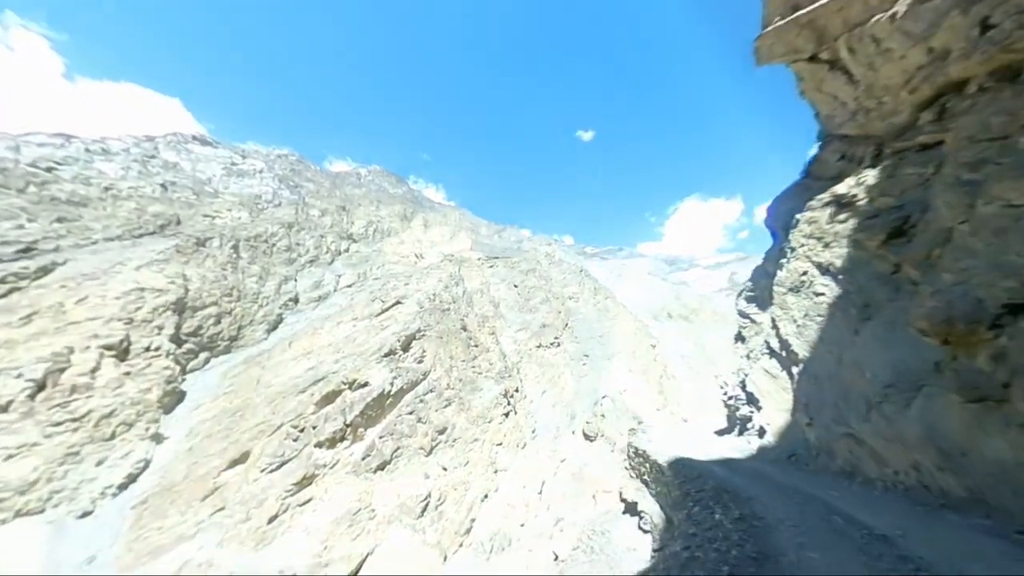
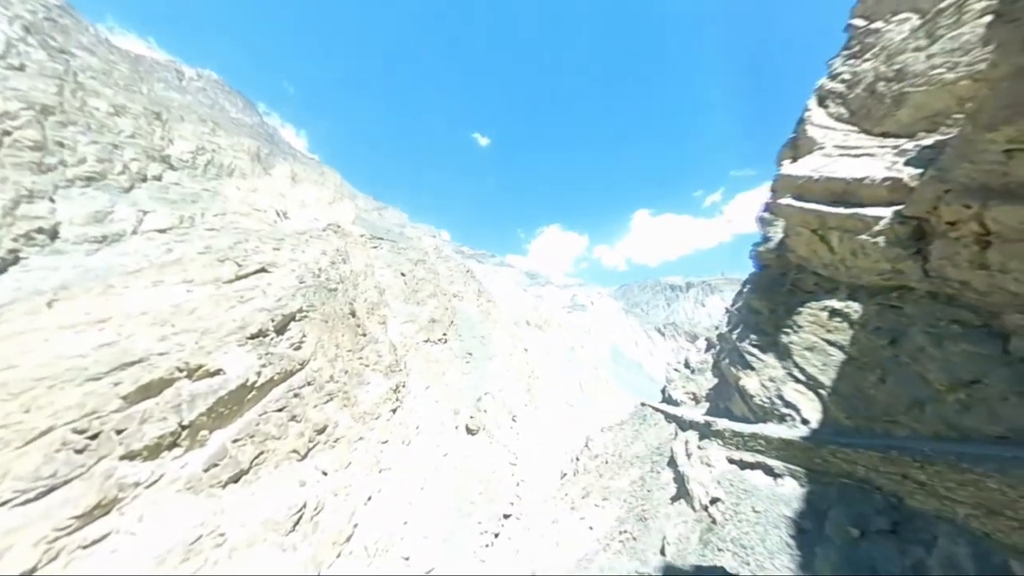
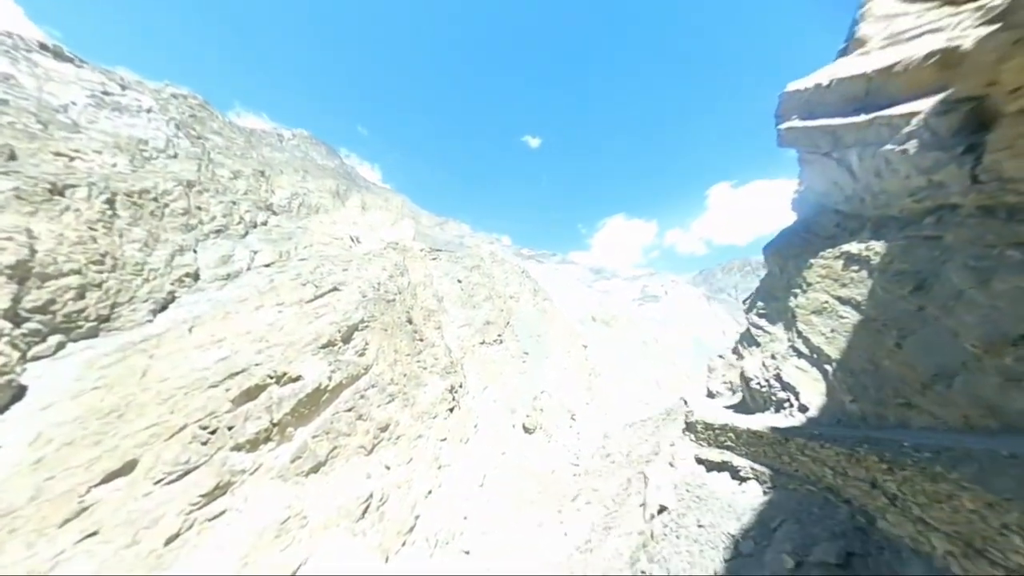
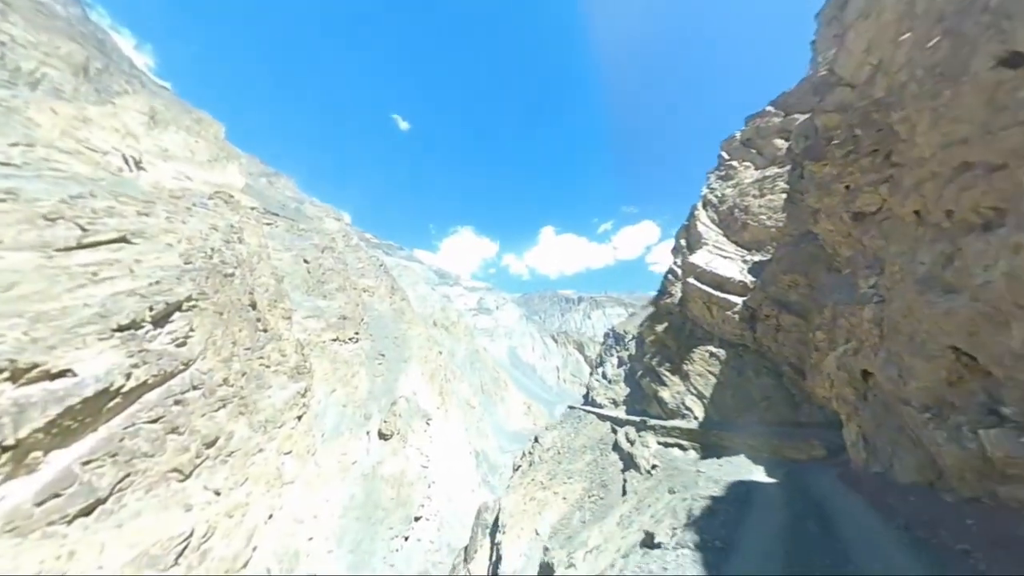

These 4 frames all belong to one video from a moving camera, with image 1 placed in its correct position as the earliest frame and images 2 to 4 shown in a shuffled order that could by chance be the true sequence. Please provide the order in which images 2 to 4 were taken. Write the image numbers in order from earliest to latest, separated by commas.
3, 2, 4
